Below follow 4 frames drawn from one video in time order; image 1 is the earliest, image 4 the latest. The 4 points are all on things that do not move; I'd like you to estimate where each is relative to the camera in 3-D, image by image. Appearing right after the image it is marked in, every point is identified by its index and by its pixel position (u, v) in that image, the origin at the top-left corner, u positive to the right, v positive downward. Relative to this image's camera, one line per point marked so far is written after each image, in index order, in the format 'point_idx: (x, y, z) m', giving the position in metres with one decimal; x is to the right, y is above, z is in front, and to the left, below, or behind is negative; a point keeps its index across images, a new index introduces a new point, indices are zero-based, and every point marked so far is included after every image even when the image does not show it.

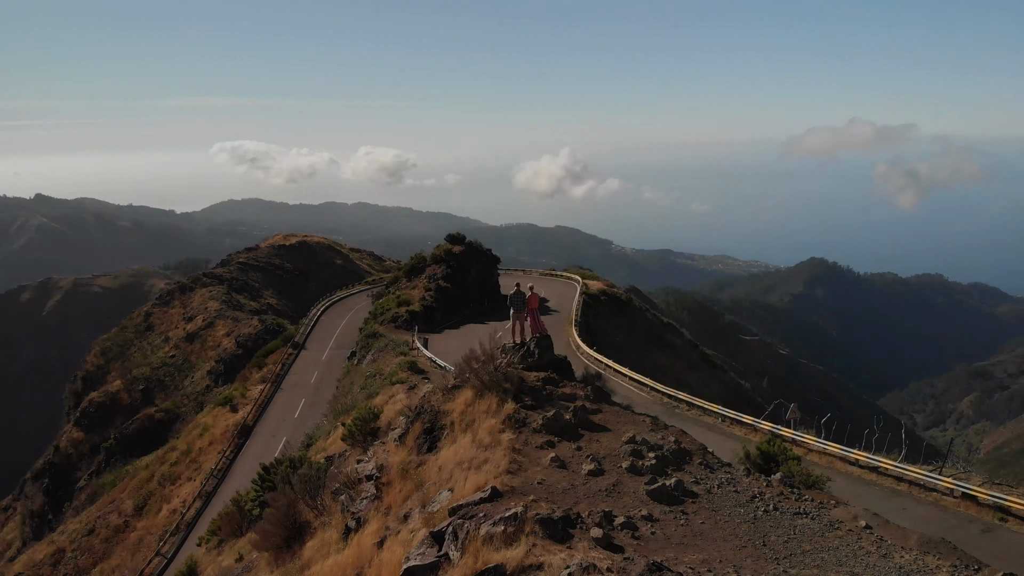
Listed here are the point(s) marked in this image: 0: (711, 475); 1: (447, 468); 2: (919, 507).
0: (+2.7, -2.6, +7.4) m
1: (-0.9, -2.6, +7.8) m
2: (+8.7, -4.7, +11.4) m
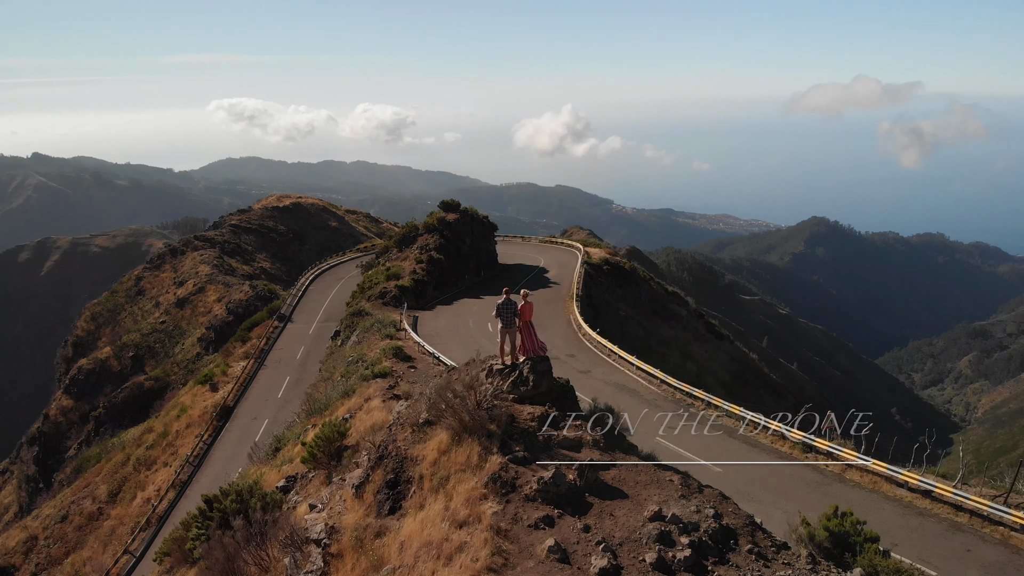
0: (+2.6, -2.9, +5.4) m
1: (-1.1, -2.8, +5.8) m
2: (+8.5, -4.7, +9.6) m
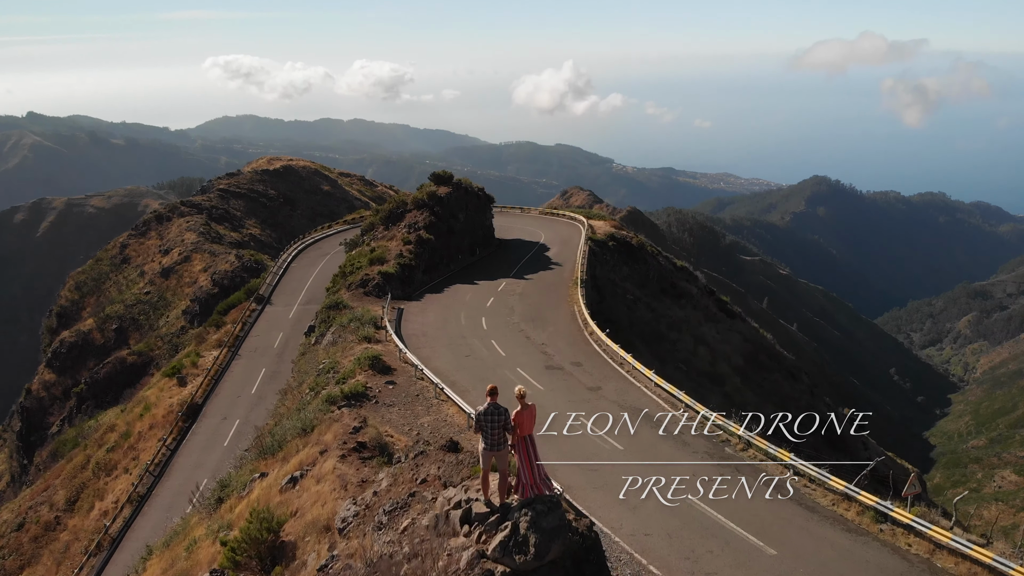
0: (+2.5, -3.9, +2.6) m
1: (-1.2, -3.8, +3.0) m
2: (+8.4, -5.4, +7.0) m
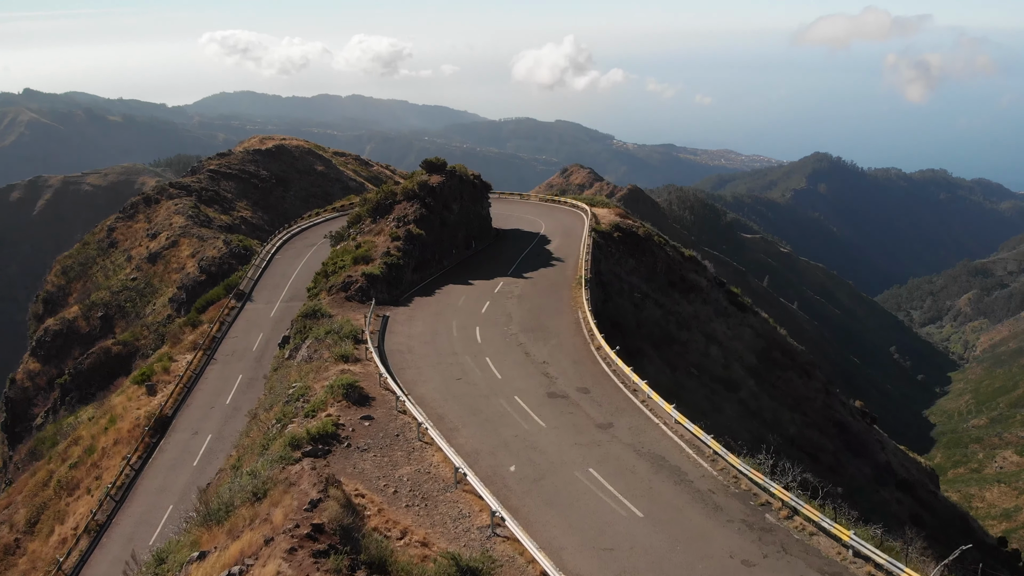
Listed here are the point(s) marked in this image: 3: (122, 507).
0: (+2.4, -4.9, +0.5) m
1: (-1.3, -4.8, +0.9) m
2: (+8.3, -6.2, +4.8) m
3: (-14.3, -8.1, +19.6) m
